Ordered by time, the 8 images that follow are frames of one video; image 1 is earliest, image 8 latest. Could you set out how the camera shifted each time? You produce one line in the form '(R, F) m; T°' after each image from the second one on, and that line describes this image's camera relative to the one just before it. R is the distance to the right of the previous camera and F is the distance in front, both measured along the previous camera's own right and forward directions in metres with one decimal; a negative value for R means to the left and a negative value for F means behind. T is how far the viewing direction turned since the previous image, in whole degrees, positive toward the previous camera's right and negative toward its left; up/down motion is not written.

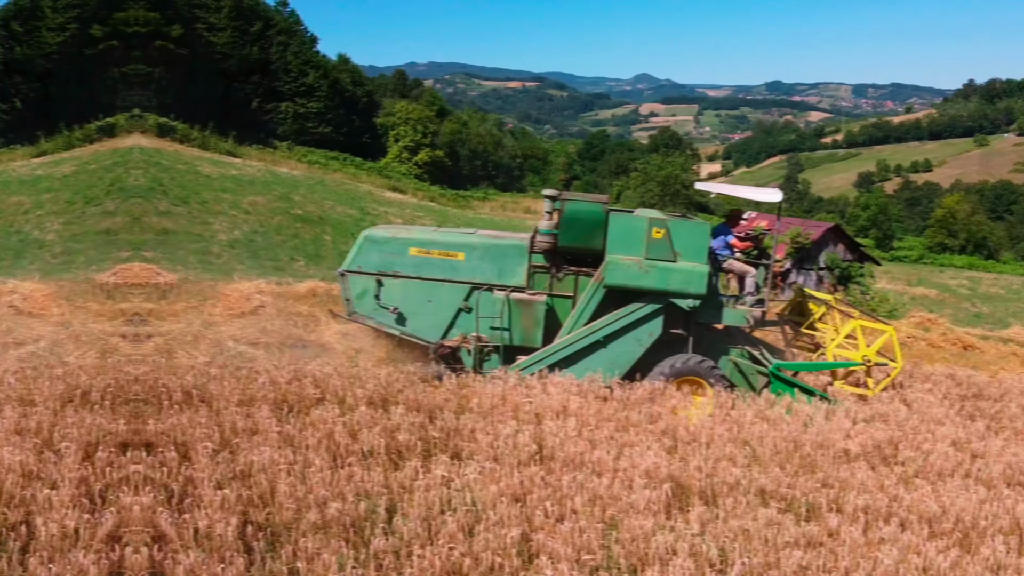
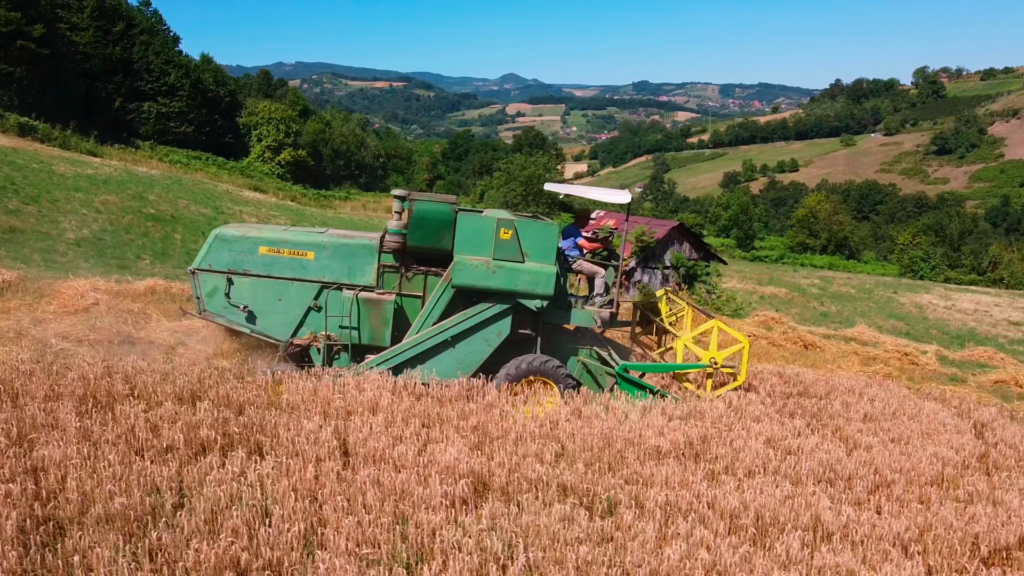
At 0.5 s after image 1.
(+0.3, +0.2) m; +9°
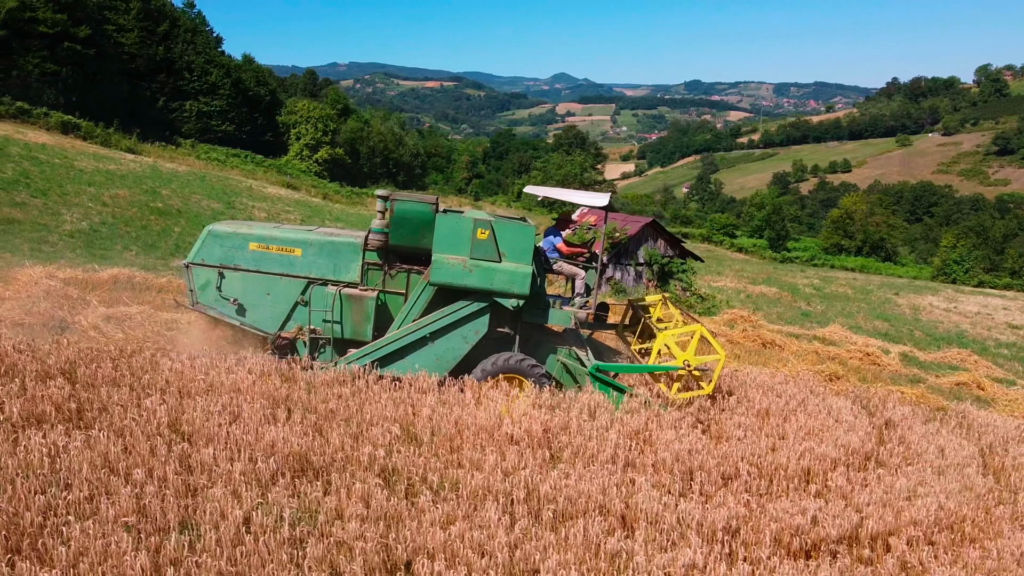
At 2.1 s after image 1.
(+1.1, 0.0) m; -3°
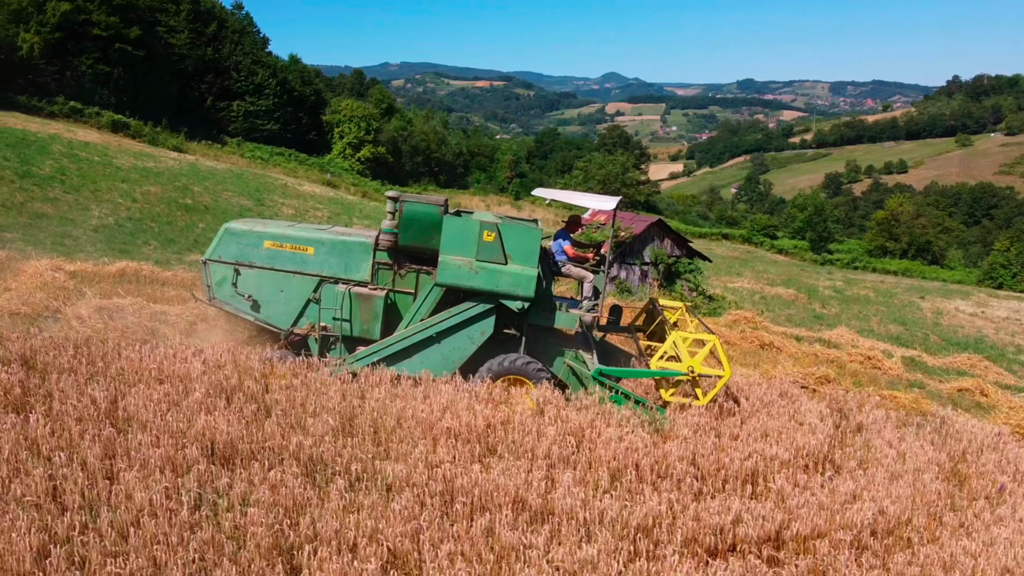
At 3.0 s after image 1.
(+0.6, 0.0) m; -3°
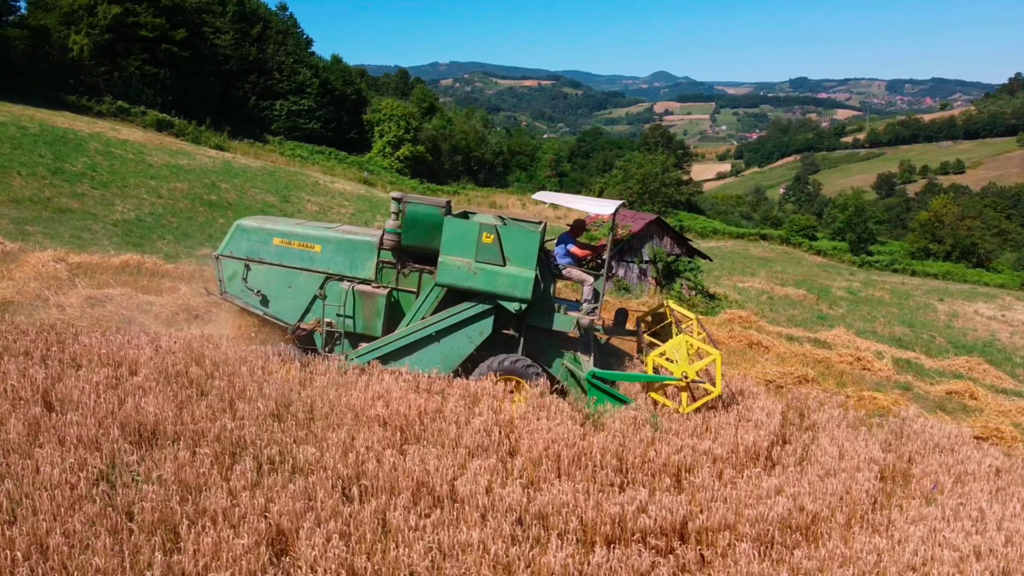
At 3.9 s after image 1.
(+0.7, -0.1) m; -3°
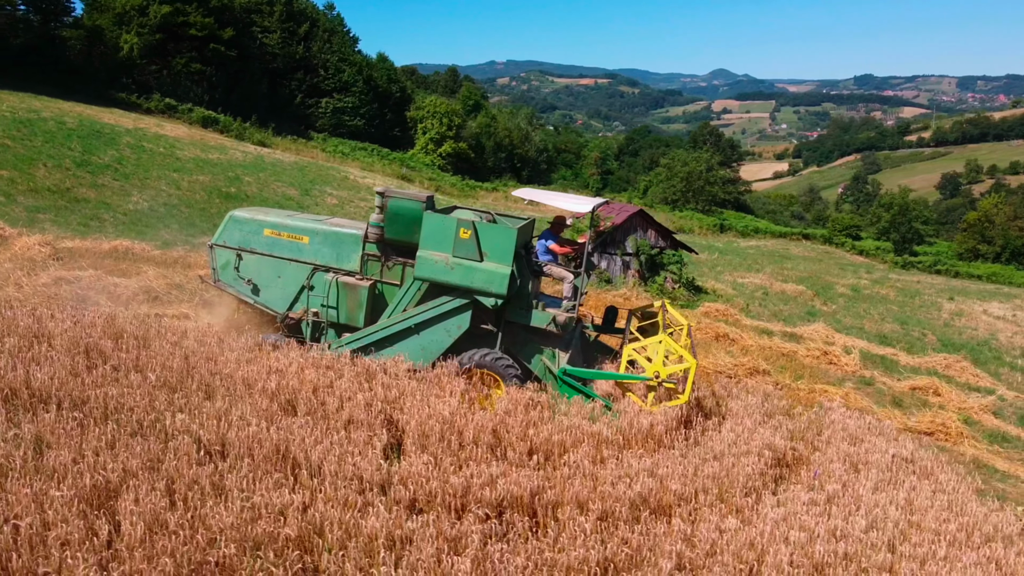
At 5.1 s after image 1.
(+1.0, -0.1) m; -4°
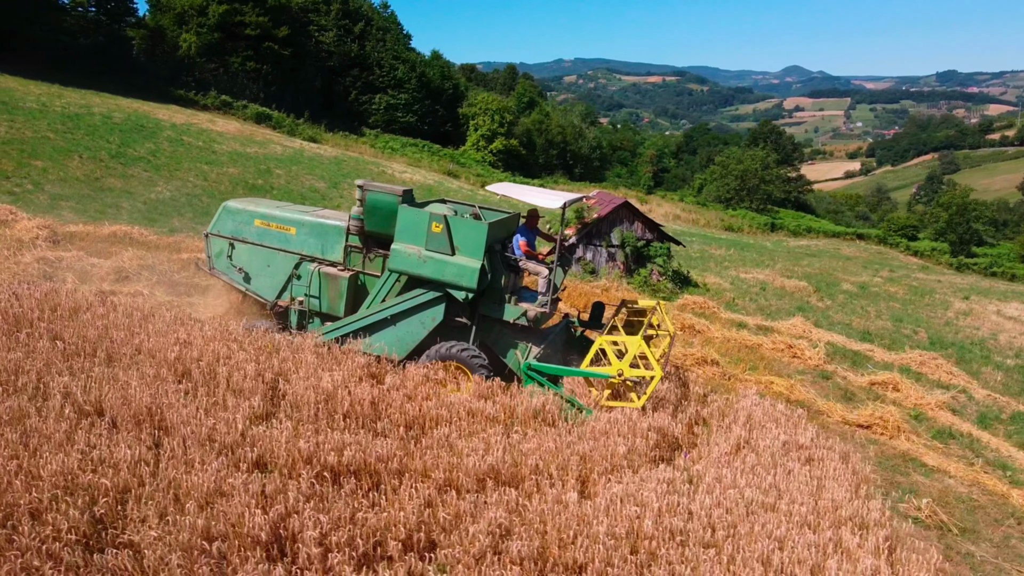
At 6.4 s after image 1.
(+1.1, -0.1) m; -4°
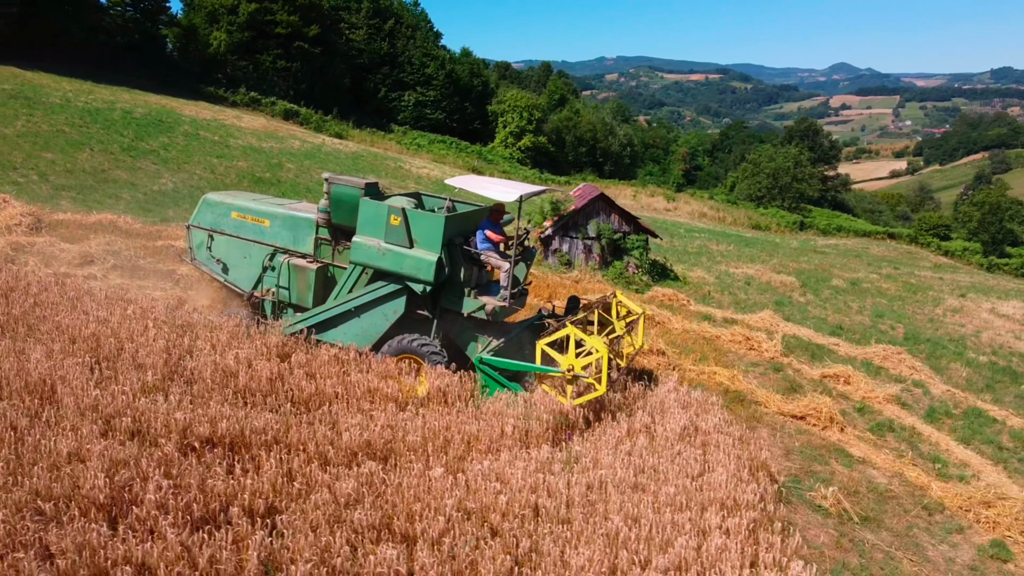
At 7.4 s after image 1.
(+0.9, -0.1) m; -3°
